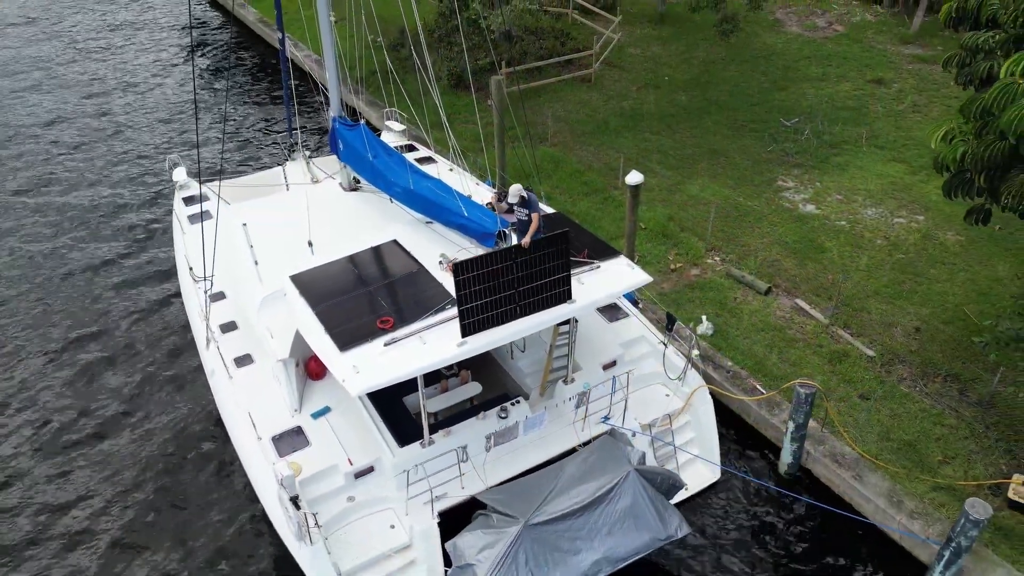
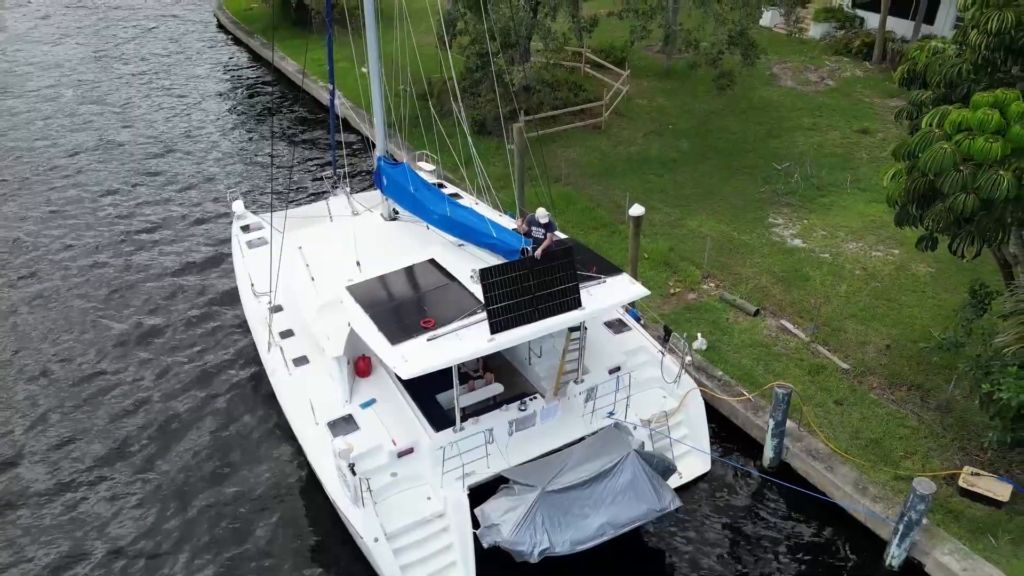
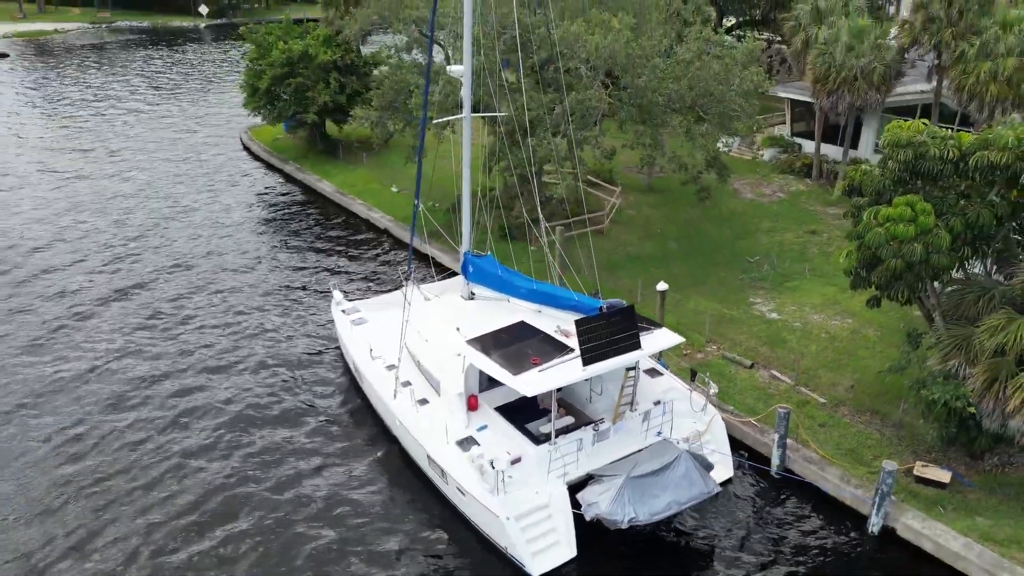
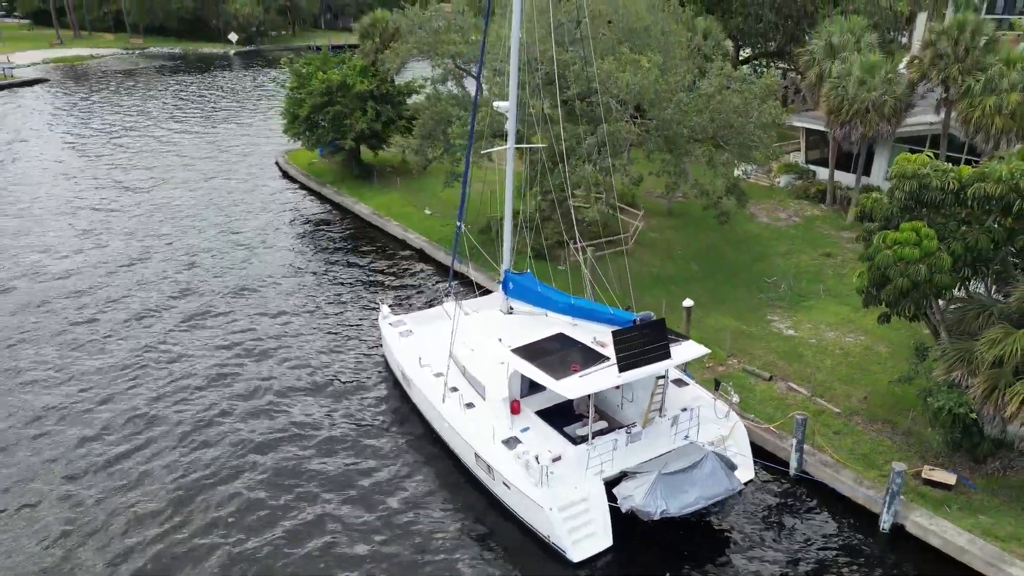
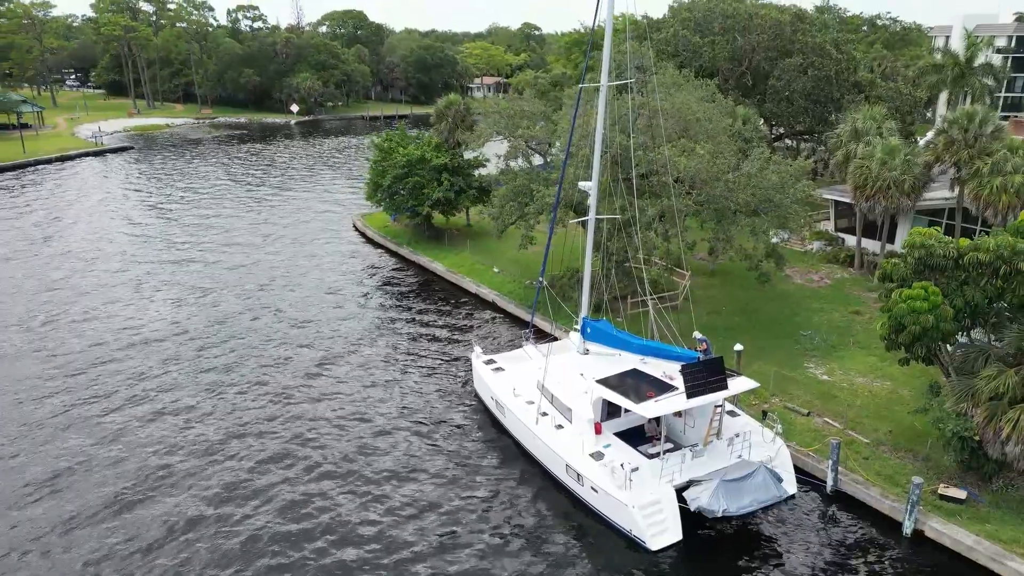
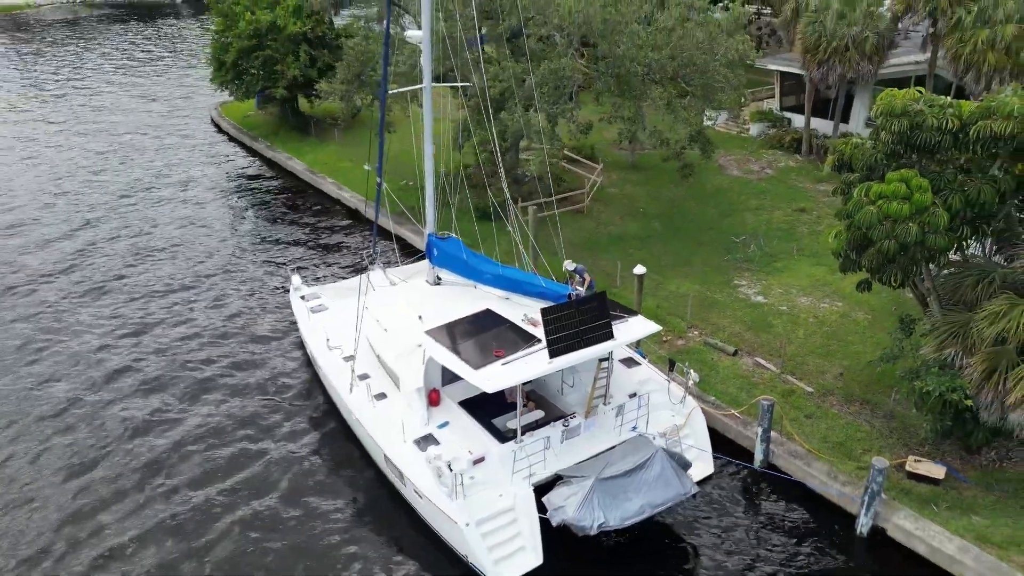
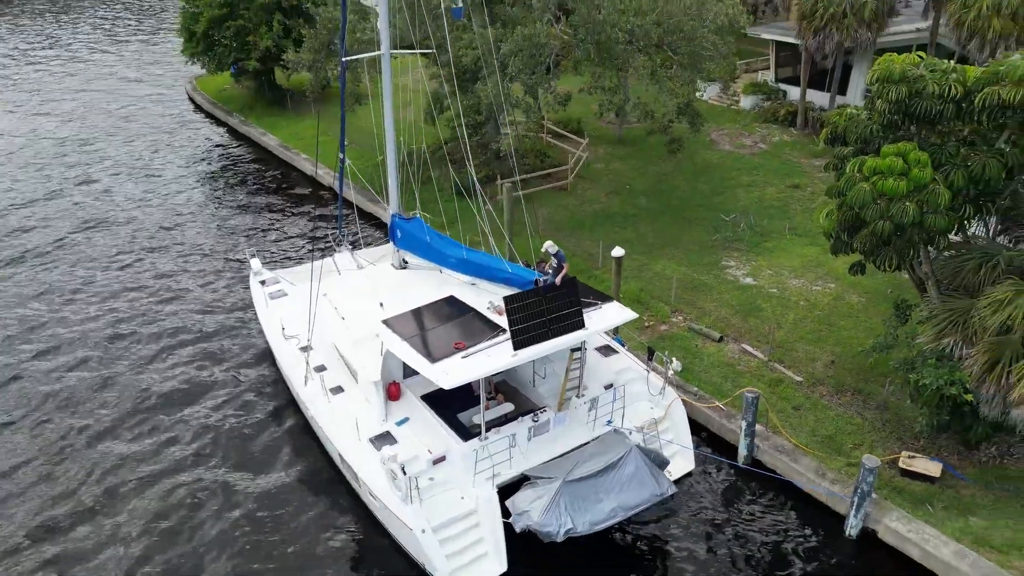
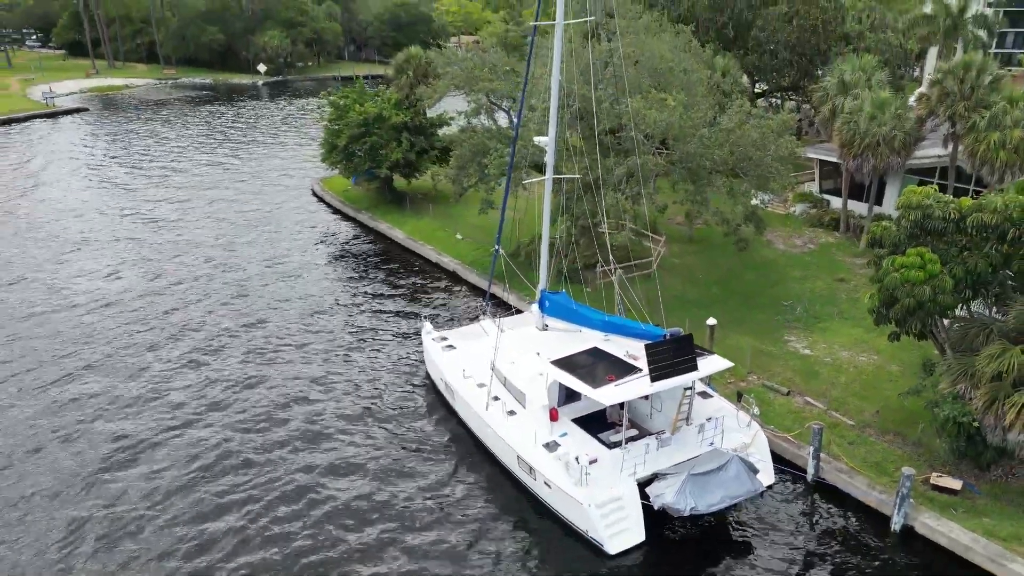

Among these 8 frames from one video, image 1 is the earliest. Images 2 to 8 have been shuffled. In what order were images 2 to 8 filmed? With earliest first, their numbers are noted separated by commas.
2, 7, 6, 3, 4, 8, 5
